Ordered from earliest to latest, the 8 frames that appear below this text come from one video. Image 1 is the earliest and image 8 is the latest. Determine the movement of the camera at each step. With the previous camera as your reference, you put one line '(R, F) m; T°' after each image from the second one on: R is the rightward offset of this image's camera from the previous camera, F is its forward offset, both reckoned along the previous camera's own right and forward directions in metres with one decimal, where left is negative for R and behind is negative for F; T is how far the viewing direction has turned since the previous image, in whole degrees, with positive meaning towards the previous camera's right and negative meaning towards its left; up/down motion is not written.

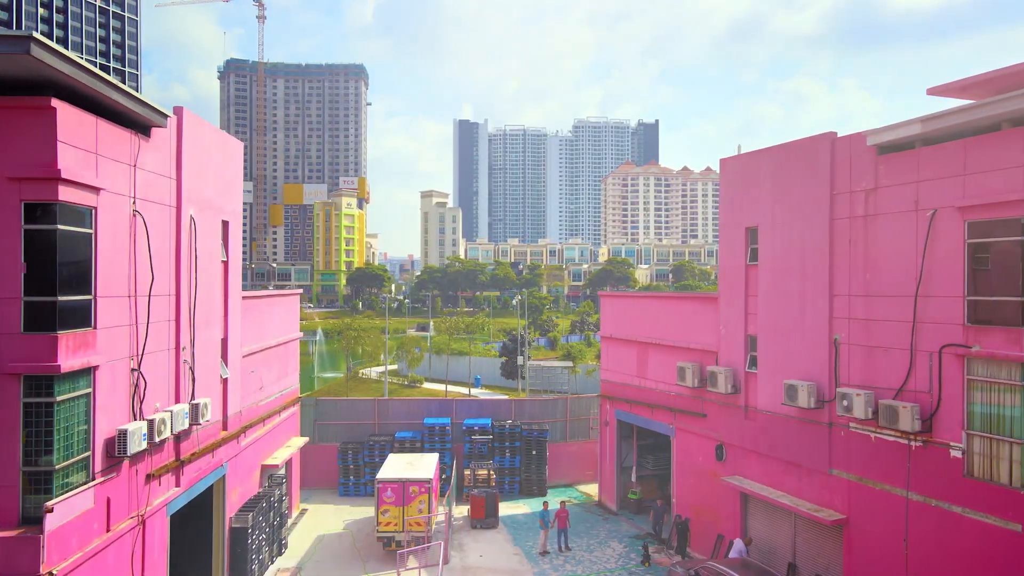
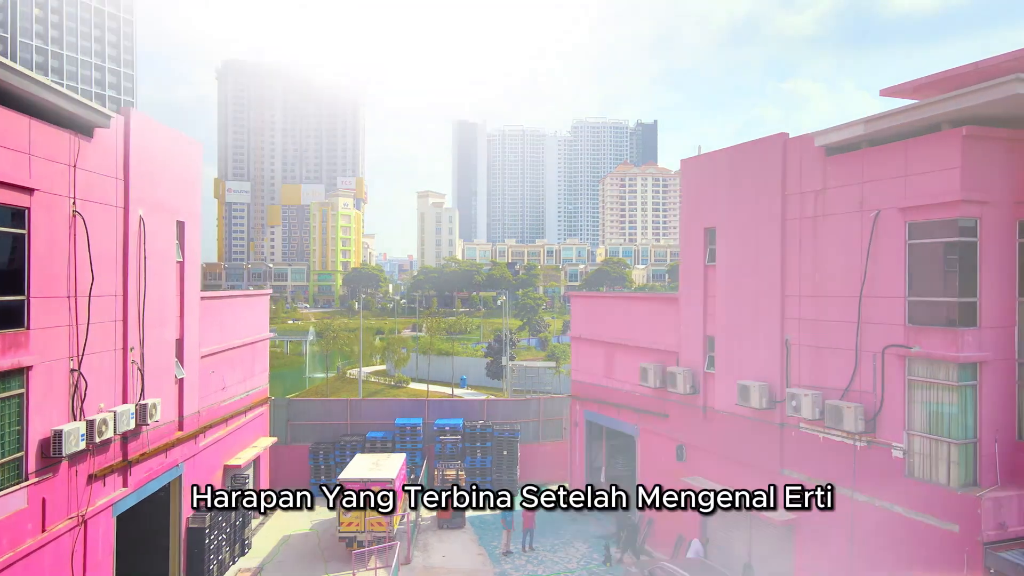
(+1.4, 0.0) m; 0°
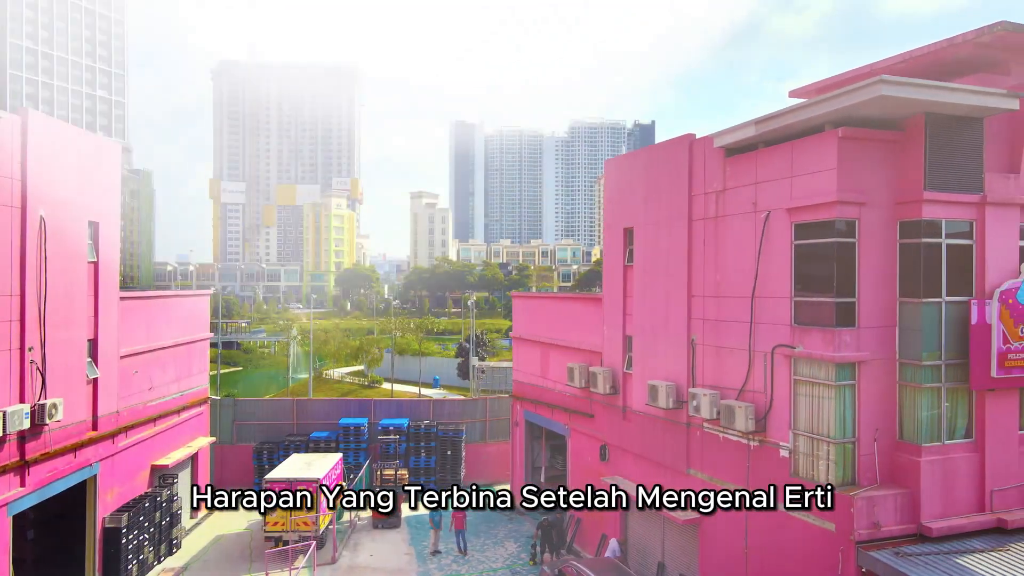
(+2.8, -0.1) m; 0°
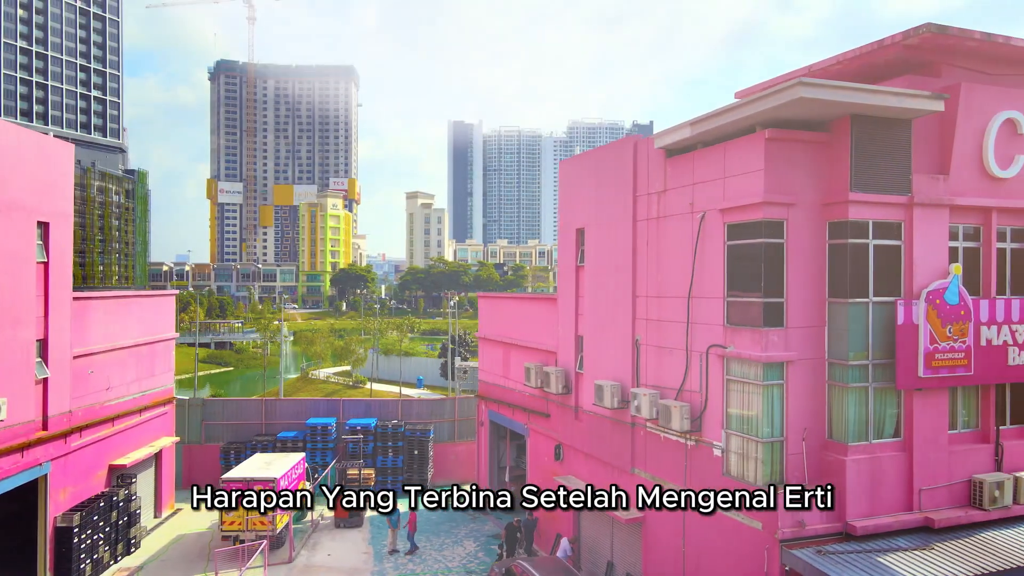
(+1.6, -0.1) m; 0°
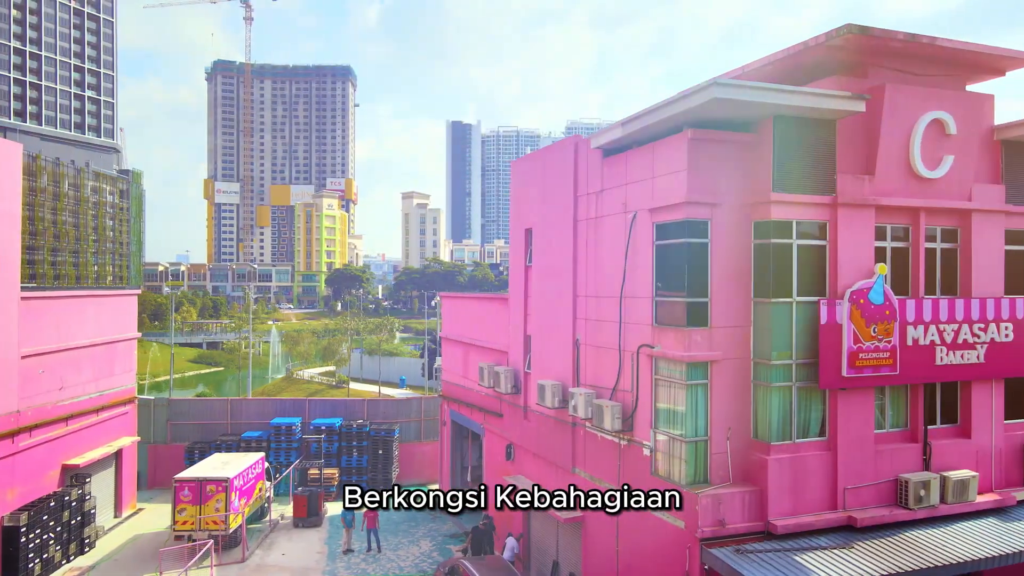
(+1.8, 0.0) m; 0°
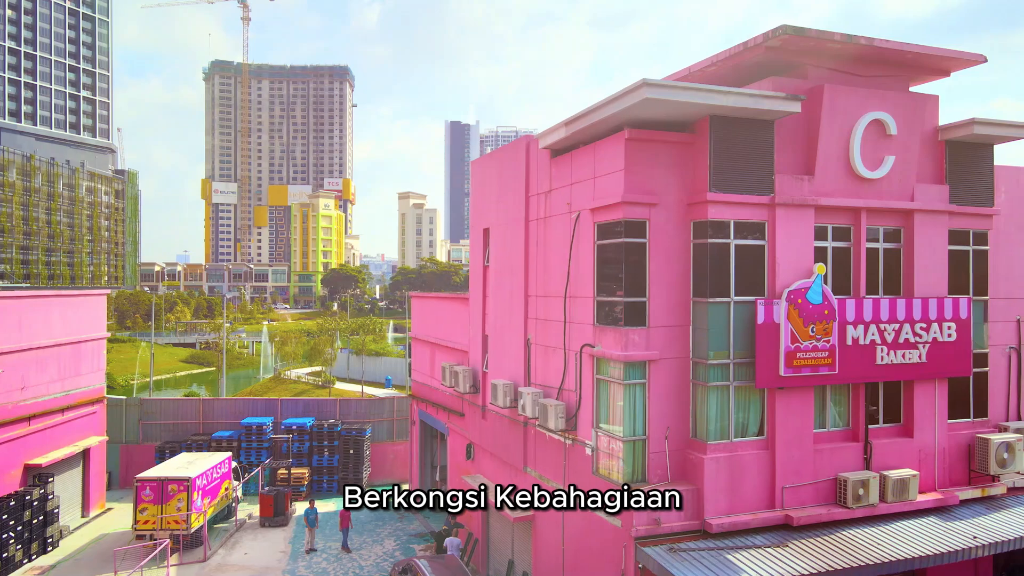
(+1.5, 0.0) m; 0°
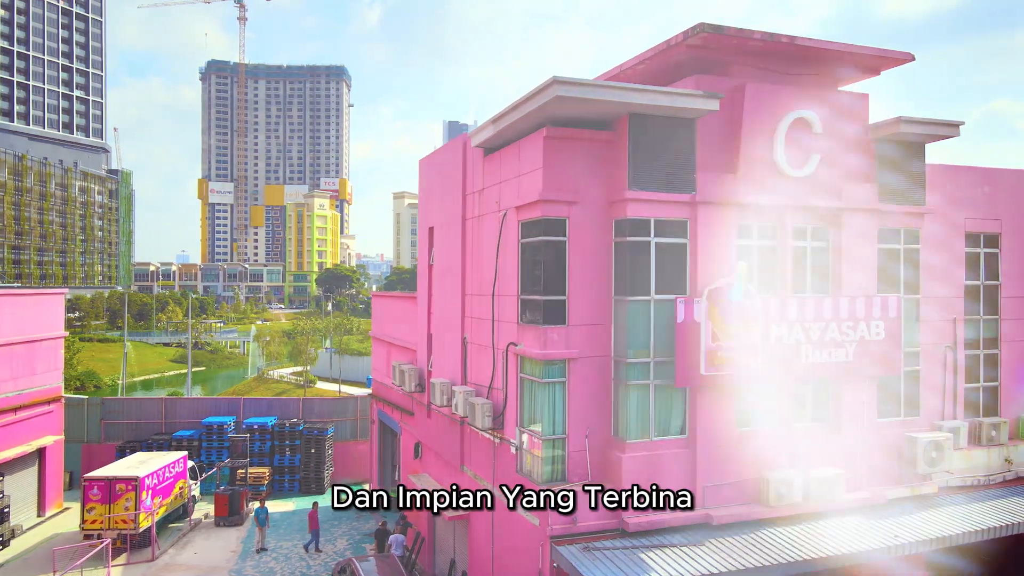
(+1.9, 0.0) m; 0°
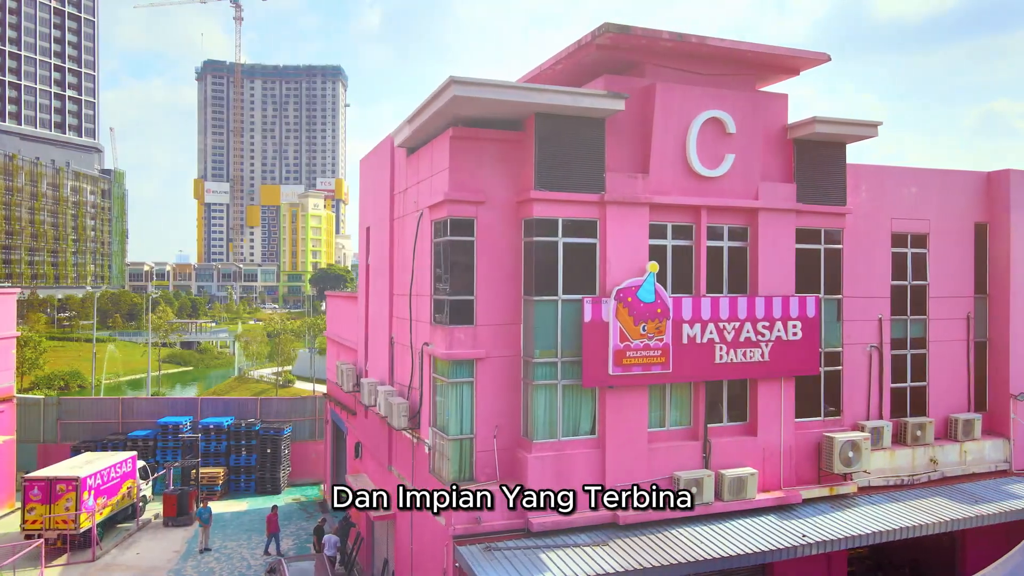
(+2.2, 0.0) m; 0°
